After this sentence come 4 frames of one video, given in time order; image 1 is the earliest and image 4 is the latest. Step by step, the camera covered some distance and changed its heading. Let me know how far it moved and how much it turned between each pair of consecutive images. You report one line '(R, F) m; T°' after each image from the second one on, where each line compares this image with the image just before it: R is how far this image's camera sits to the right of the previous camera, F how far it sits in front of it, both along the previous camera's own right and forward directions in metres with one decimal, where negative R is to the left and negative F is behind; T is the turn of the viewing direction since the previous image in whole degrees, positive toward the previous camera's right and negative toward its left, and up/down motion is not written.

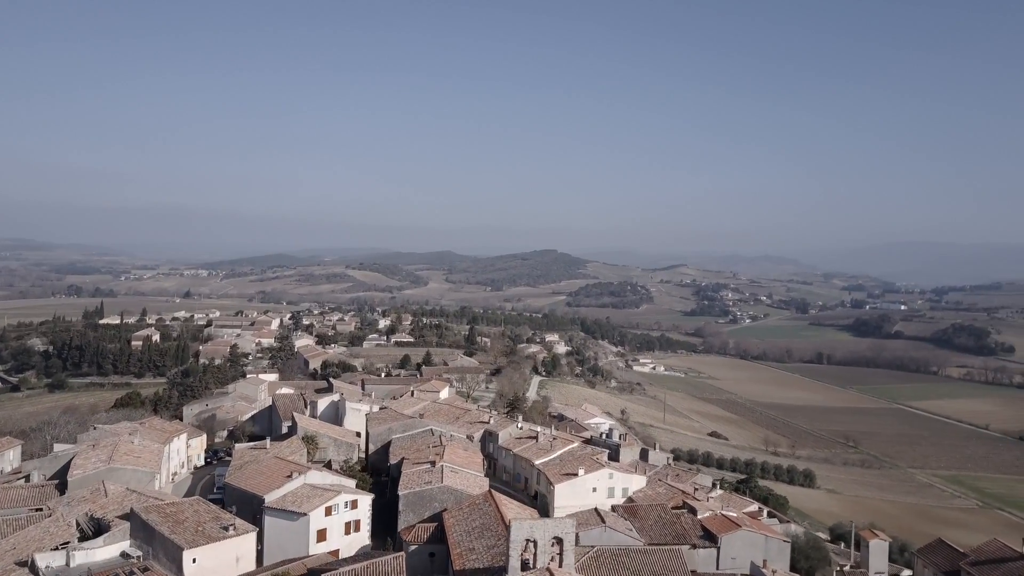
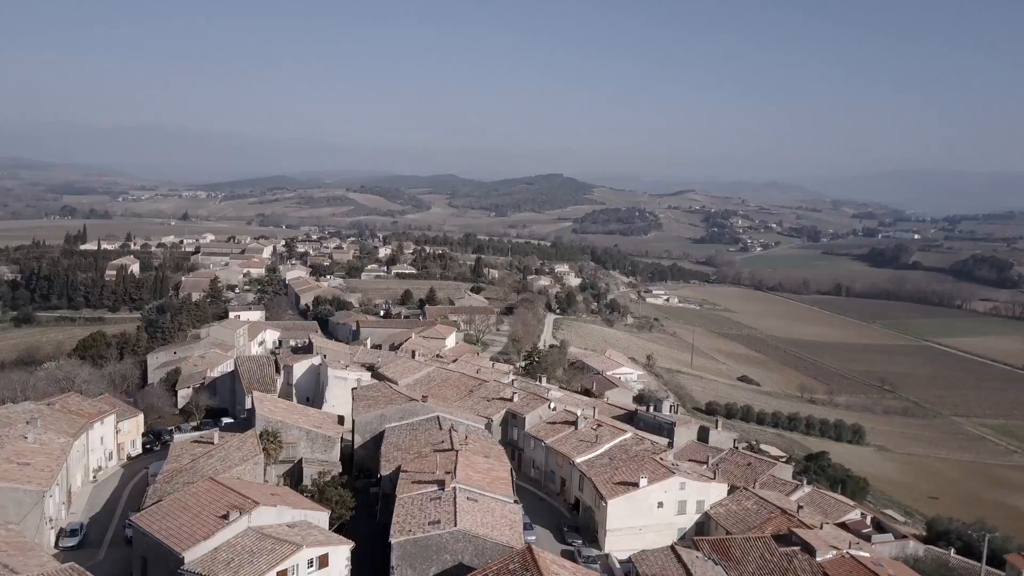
(-0.9, +8.1) m; 0°
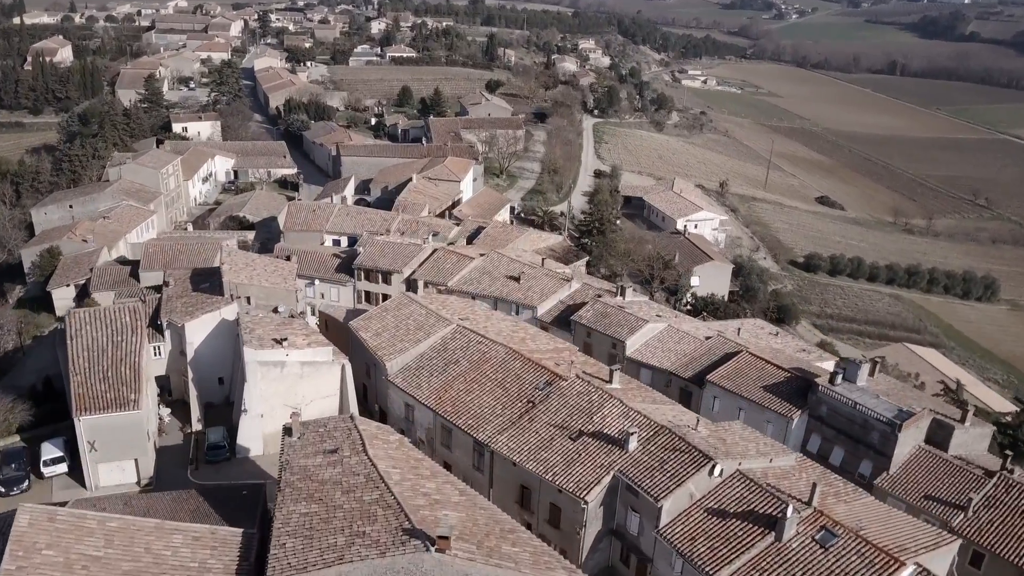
(-1.6, +14.6) m; 0°
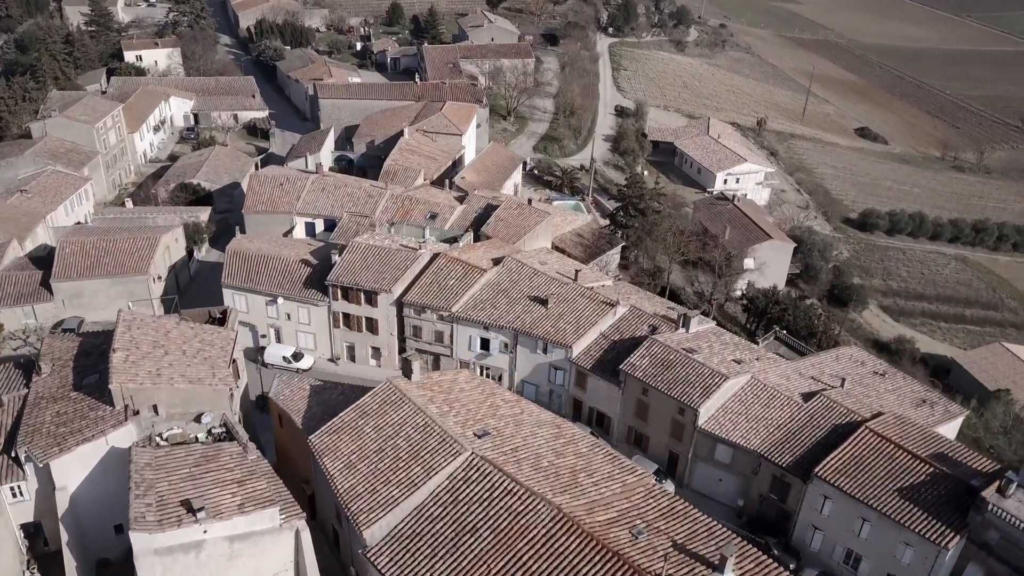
(-0.6, +5.6) m; 0°
